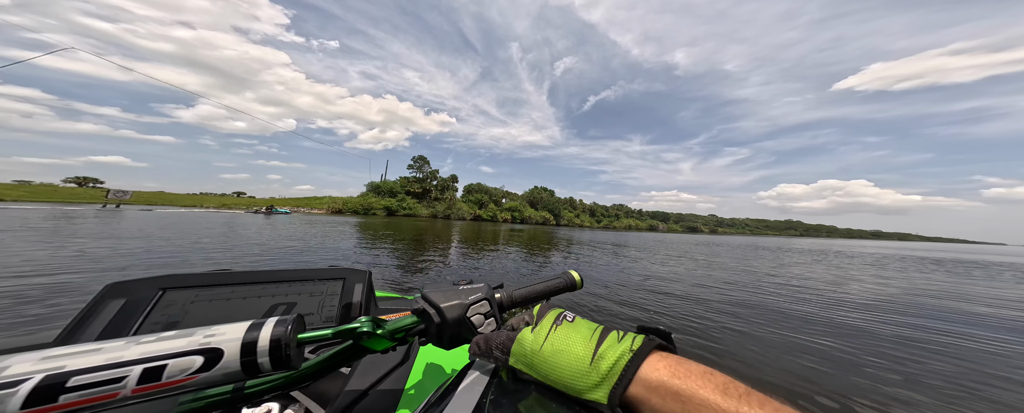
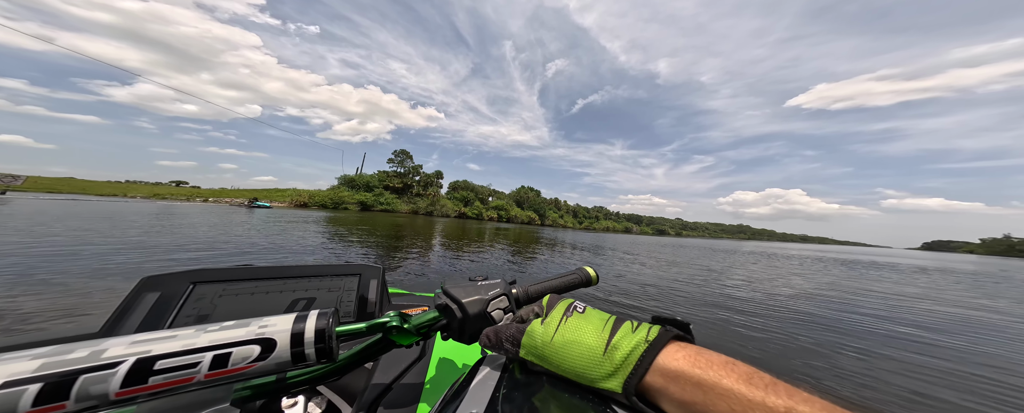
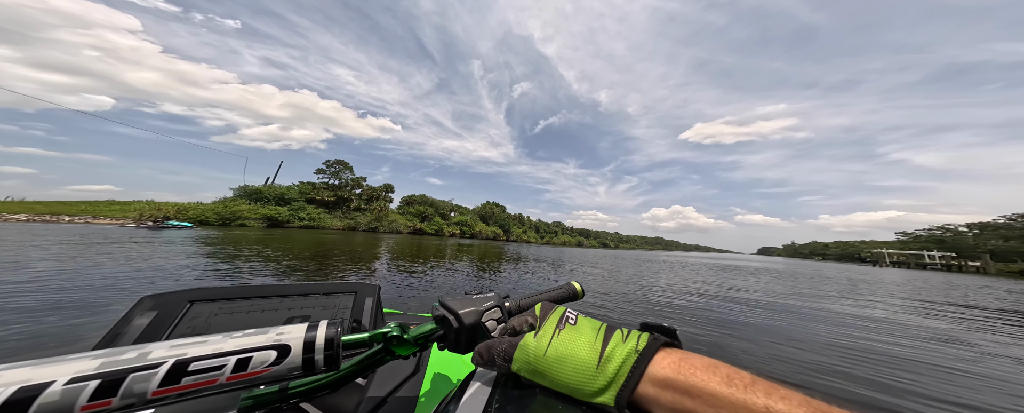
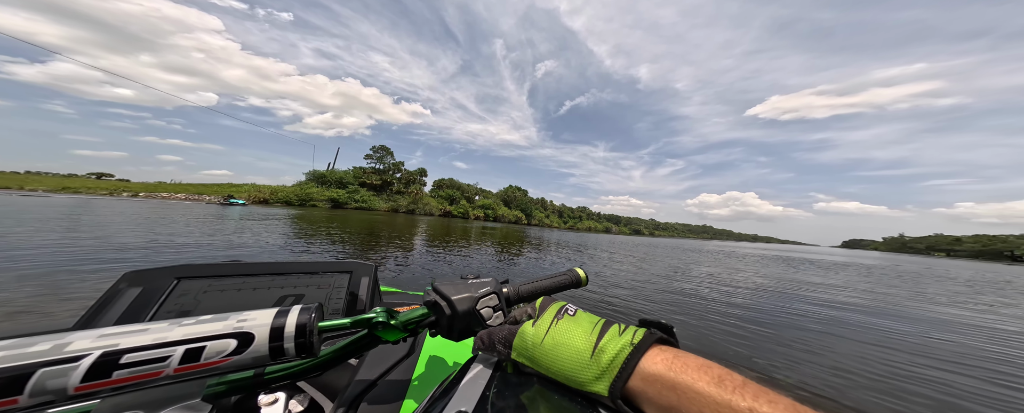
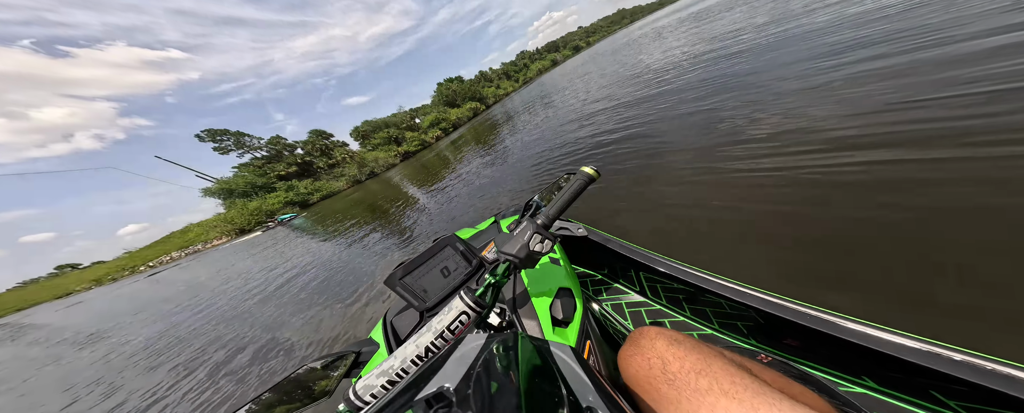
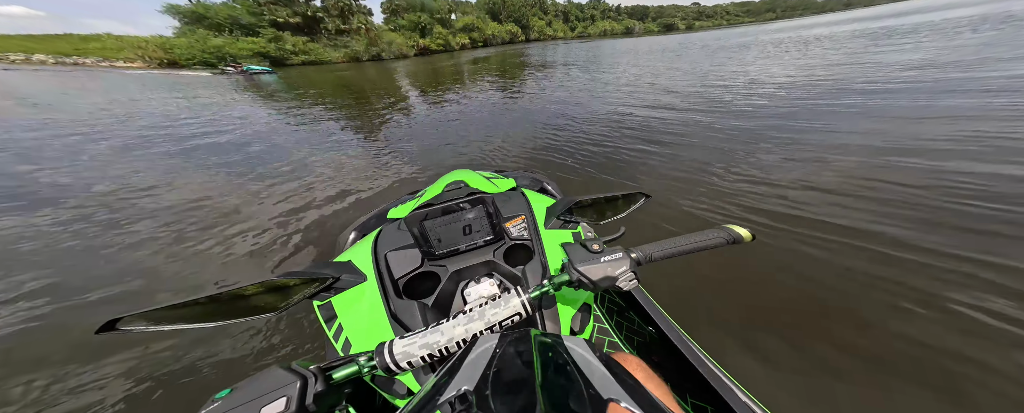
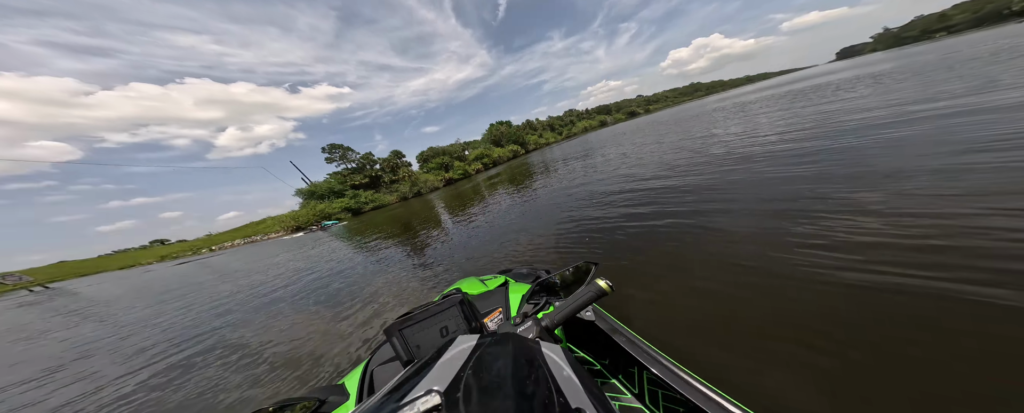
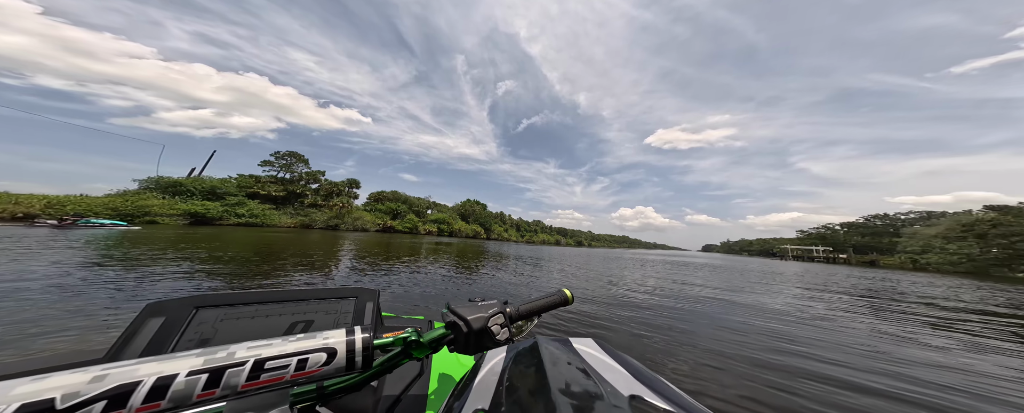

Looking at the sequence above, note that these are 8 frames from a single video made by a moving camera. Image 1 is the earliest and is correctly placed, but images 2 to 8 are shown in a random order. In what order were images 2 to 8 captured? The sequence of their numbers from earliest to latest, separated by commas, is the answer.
2, 4, 3, 8, 7, 5, 6
